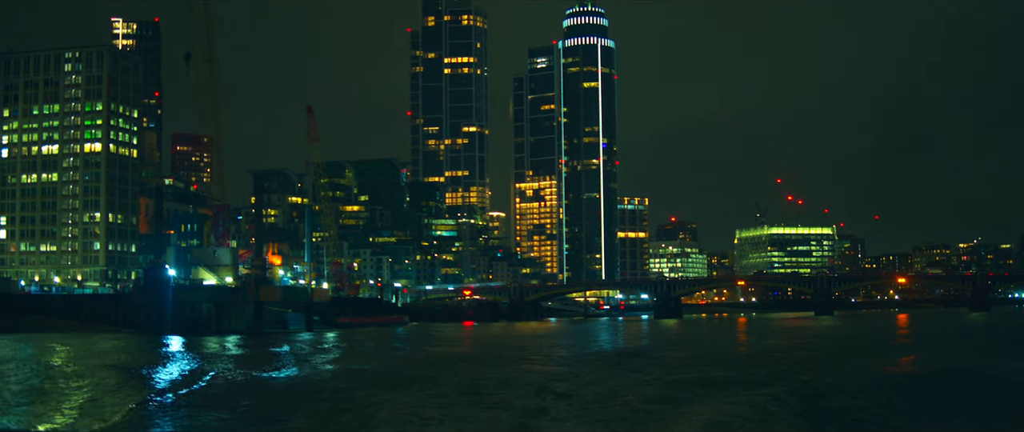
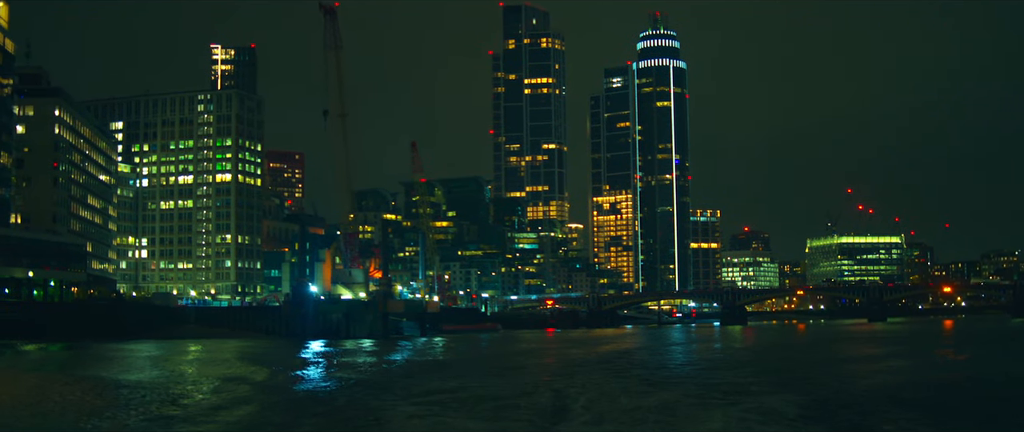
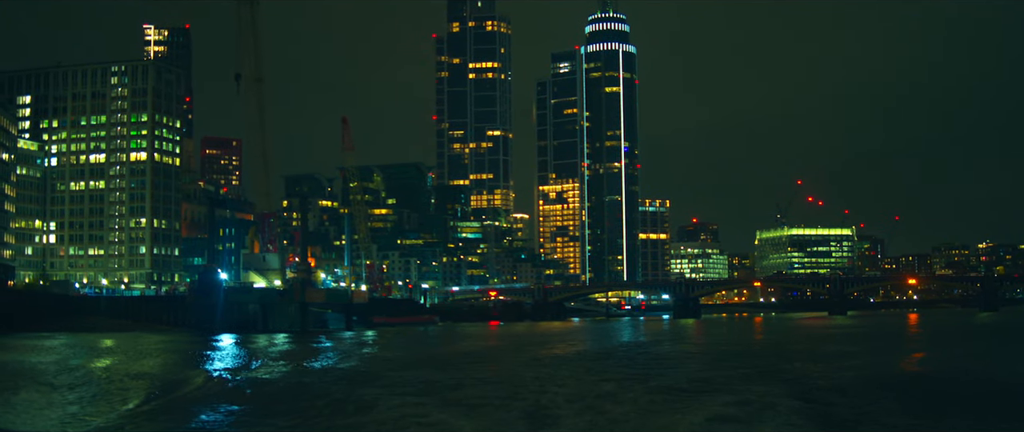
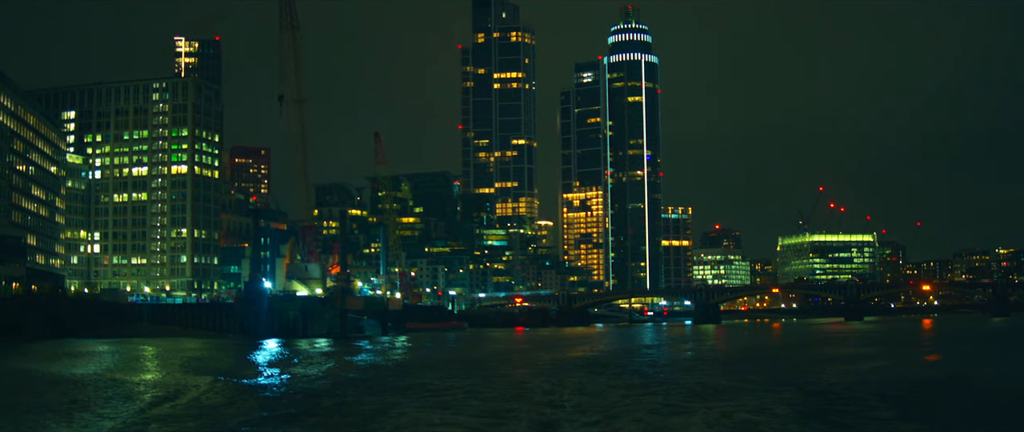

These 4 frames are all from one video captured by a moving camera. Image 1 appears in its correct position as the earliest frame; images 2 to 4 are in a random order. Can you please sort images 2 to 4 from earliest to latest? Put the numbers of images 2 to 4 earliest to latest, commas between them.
3, 4, 2
